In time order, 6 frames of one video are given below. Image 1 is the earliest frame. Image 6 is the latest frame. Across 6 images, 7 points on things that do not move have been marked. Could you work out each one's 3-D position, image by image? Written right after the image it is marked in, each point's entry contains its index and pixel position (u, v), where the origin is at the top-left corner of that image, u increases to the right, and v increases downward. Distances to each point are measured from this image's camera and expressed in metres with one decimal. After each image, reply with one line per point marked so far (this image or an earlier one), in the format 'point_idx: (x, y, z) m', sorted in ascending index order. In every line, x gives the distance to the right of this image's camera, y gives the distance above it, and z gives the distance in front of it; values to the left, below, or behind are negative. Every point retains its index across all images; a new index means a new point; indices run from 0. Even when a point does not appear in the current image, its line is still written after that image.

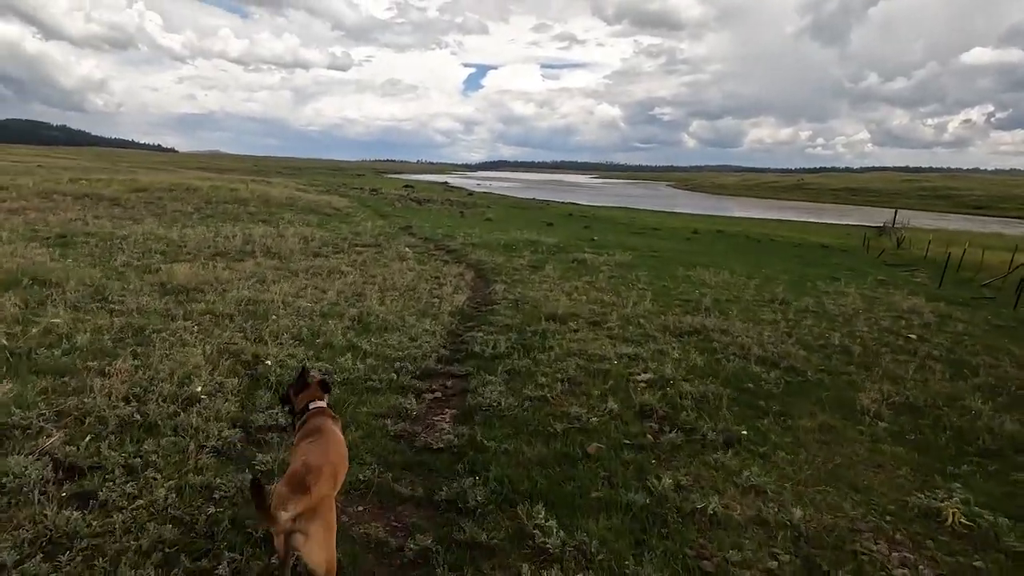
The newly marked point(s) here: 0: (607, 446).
0: (+1.6, -2.7, +9.2) m
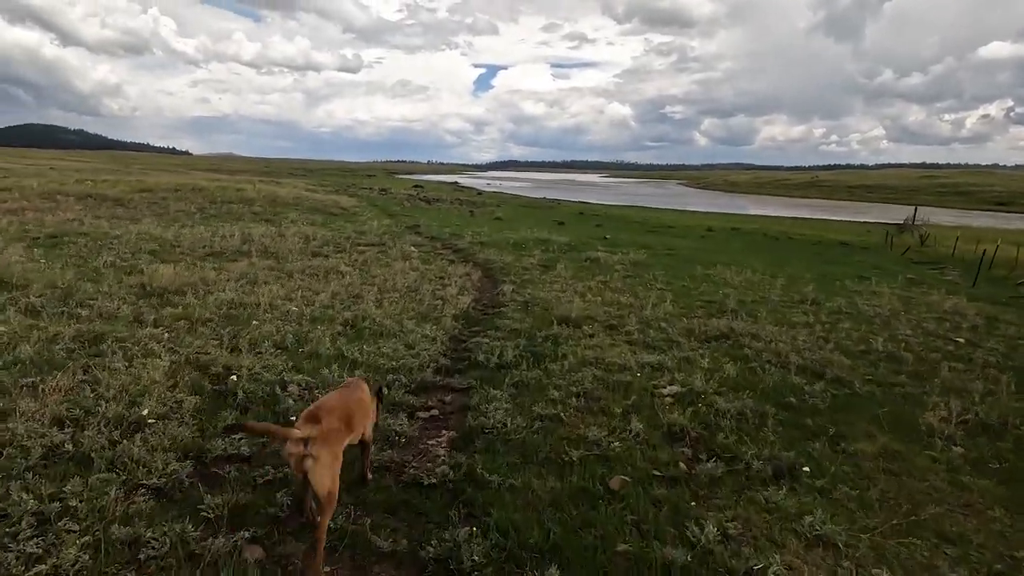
0: (+1.7, -2.8, +7.7) m
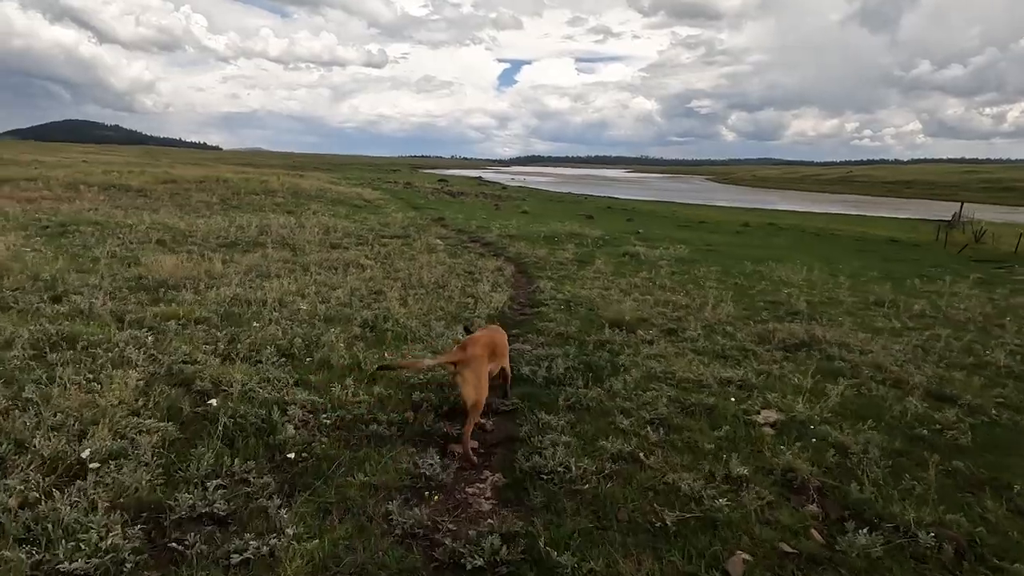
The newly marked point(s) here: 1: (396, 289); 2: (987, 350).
0: (+2.5, -2.8, +5.5) m
1: (-3.5, 0.0, +16.2) m
2: (+13.0, -1.7, +14.6) m
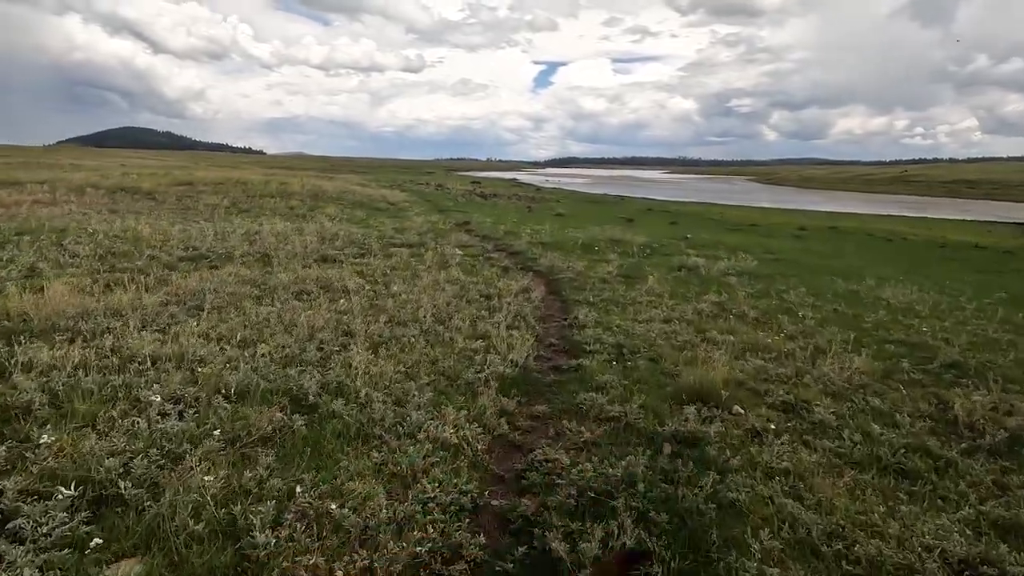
0: (+2.4, -3.6, +0.4) m
1: (-2.9, -0.9, +11.5) m
2: (+13.4, -2.6, +8.8) m
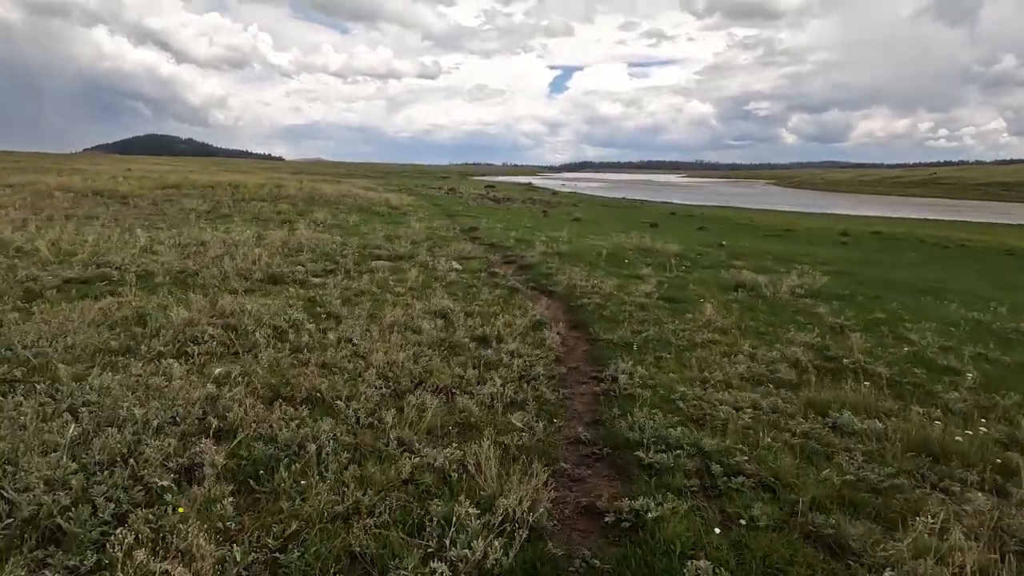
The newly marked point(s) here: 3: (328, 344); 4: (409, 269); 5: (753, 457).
0: (+2.0, -4.3, -4.9) m
1: (-2.9, -1.6, +6.4) m
2: (+13.3, -3.4, +3.2) m
3: (-3.3, -1.0, +9.7) m
4: (-3.6, +0.7, +18.4) m
5: (+3.1, -2.1, +6.7) m
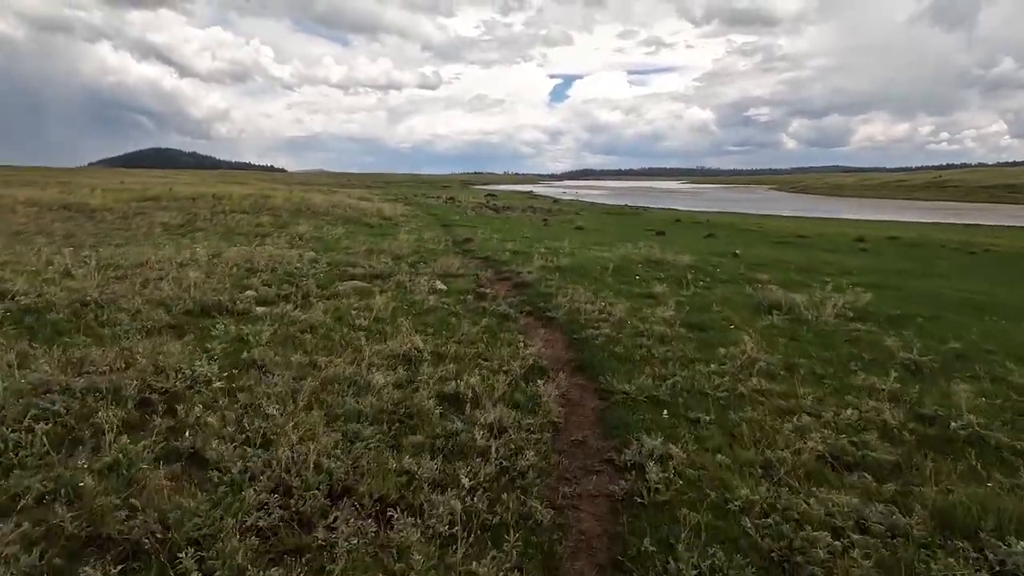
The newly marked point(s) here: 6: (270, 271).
0: (+1.7, -4.7, -8.0) m
1: (-3.2, -2.2, +3.3) m
2: (+13.0, -3.8, +0.1) m
3: (-3.6, -1.6, +6.7) m
4: (-3.9, -0.1, +15.5) m
5: (+2.8, -2.6, +3.7) m
6: (-8.0, +0.6, +17.7) m
